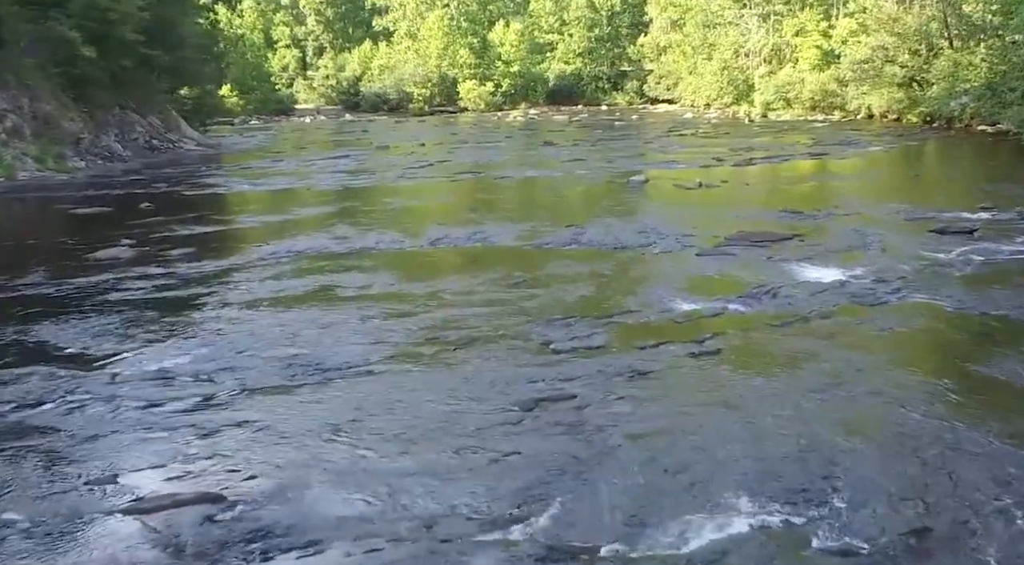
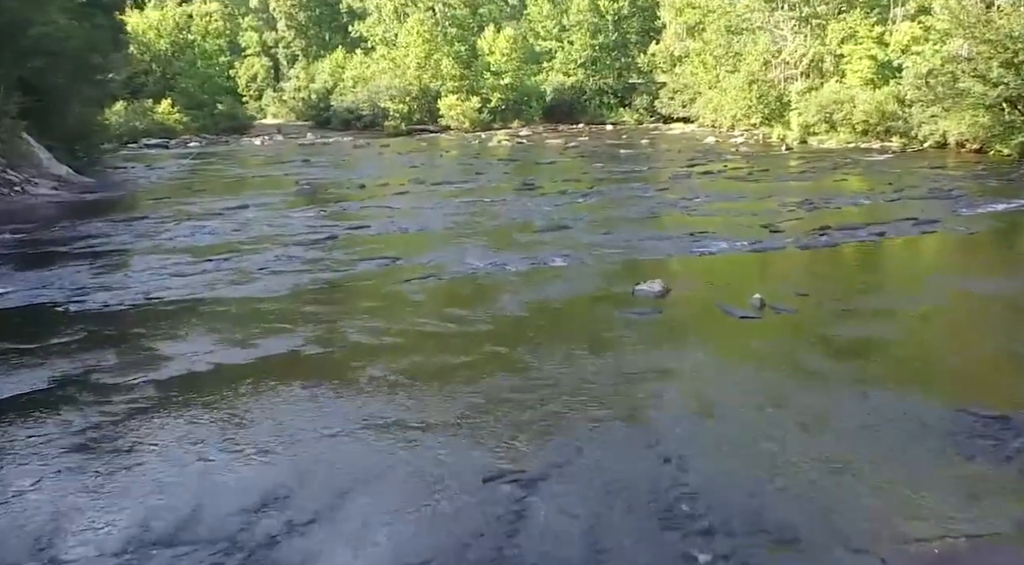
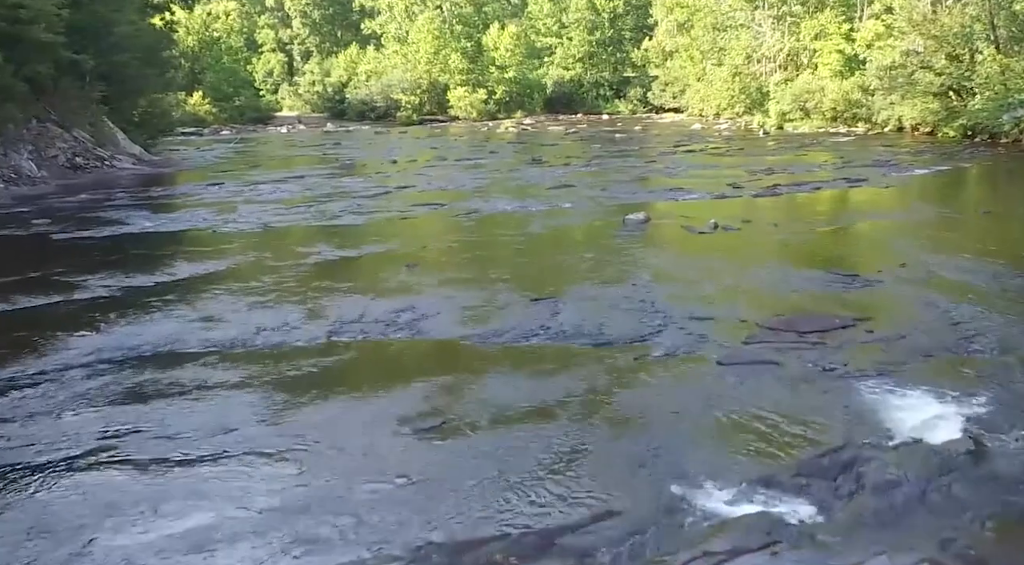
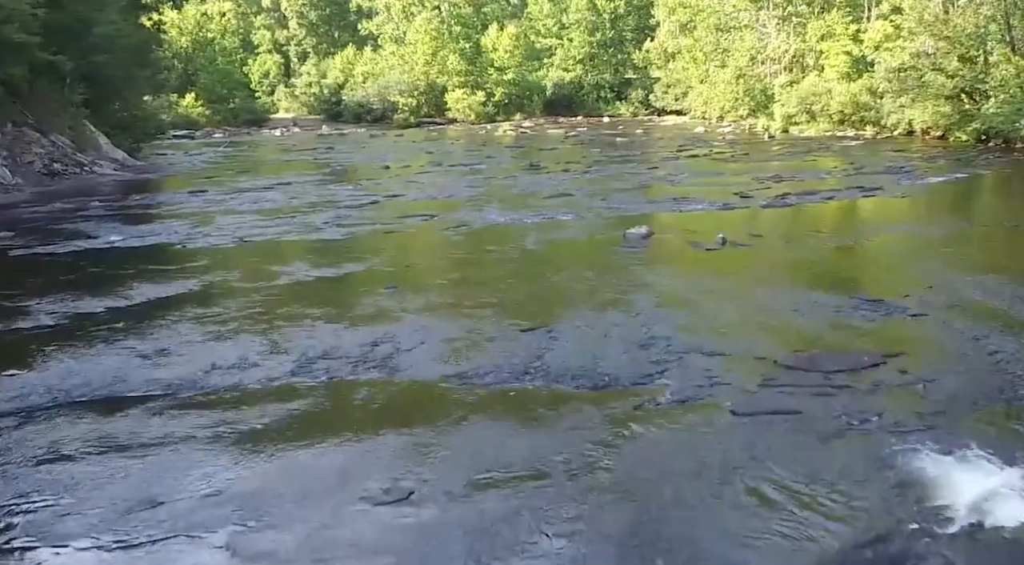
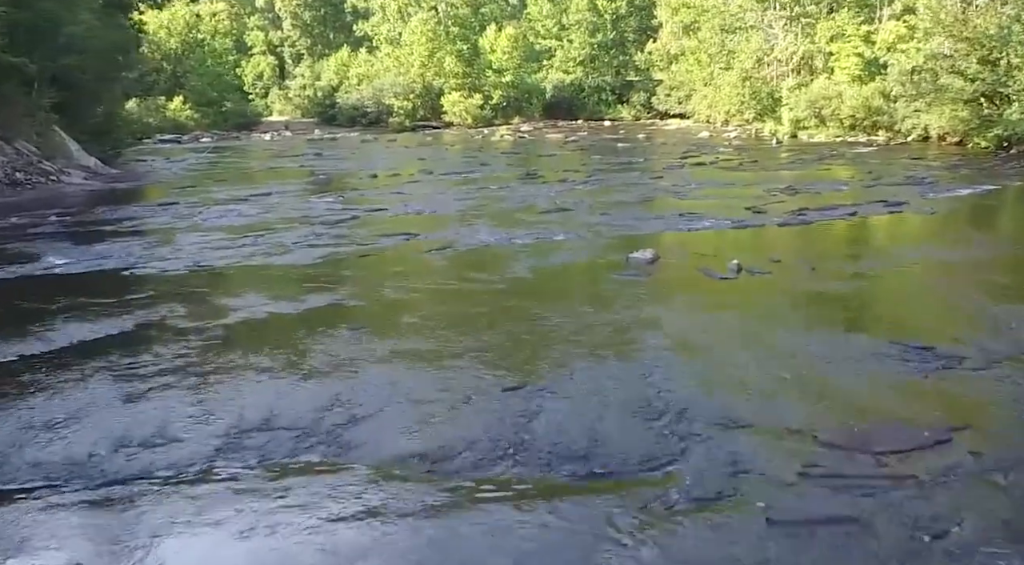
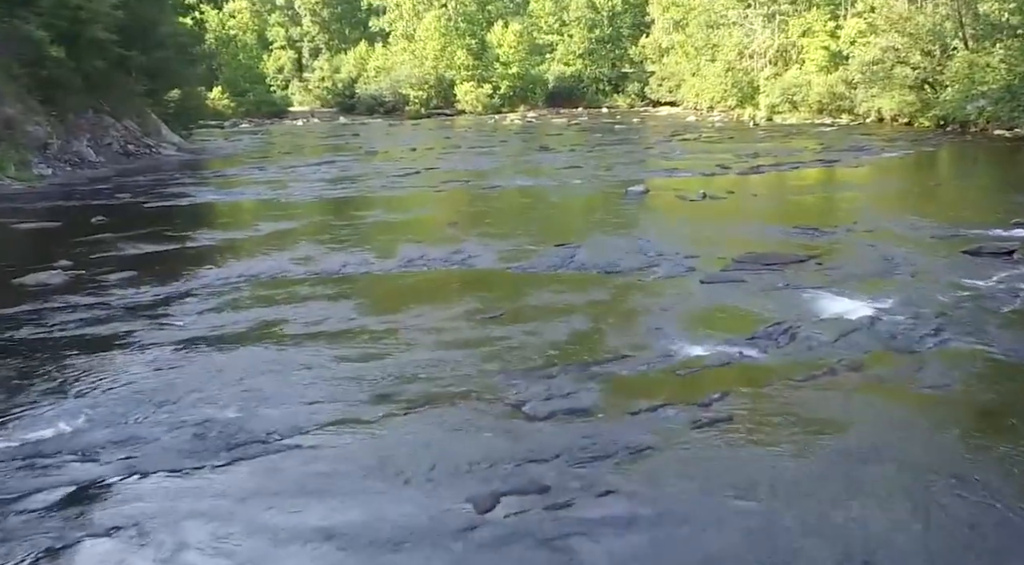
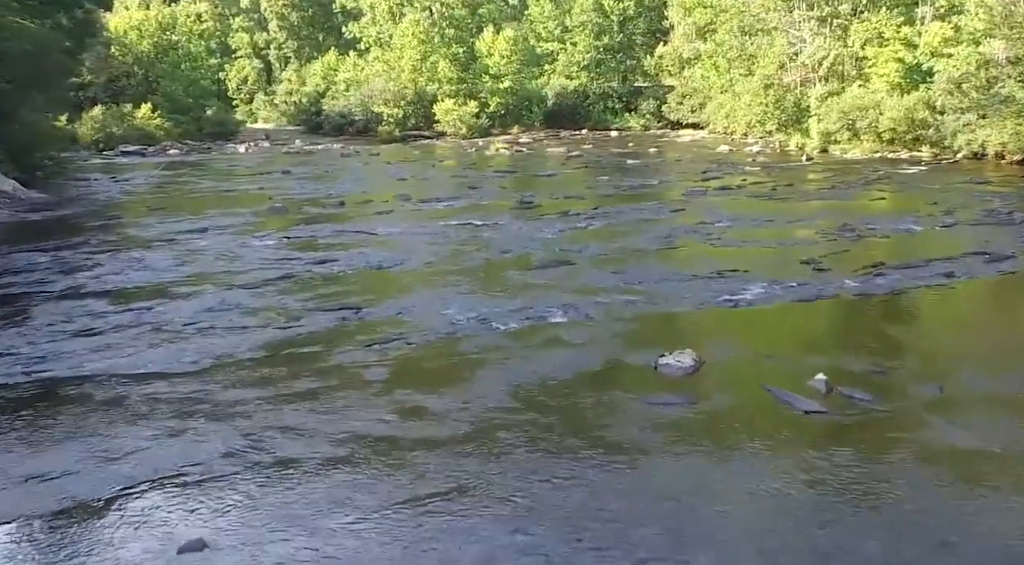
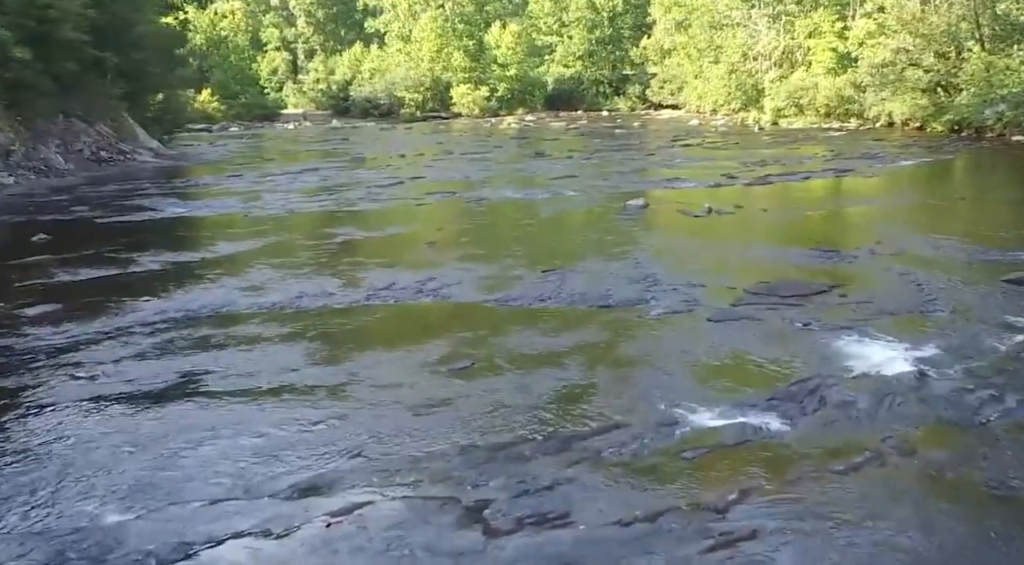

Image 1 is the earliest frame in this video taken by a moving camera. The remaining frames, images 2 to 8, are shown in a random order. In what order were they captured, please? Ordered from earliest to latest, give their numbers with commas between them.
6, 8, 3, 4, 5, 2, 7
